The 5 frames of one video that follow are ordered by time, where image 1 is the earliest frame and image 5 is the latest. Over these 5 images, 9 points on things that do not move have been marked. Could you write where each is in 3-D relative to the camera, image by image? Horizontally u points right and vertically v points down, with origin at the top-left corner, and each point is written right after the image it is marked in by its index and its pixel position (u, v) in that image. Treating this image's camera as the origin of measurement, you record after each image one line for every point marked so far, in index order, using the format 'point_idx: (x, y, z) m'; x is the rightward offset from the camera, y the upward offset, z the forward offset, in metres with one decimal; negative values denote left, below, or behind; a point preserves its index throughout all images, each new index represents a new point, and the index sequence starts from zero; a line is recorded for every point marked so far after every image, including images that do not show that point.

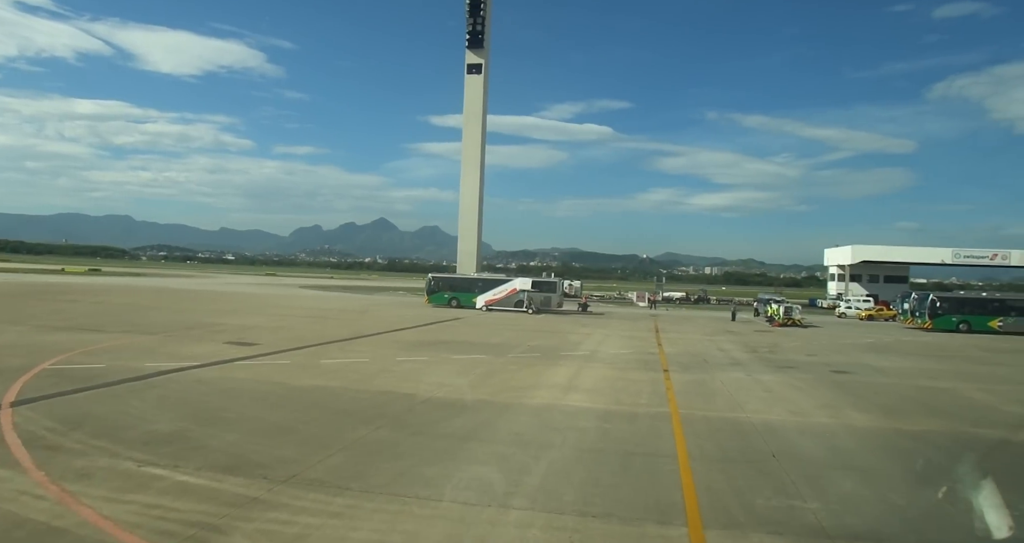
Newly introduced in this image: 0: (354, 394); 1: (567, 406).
0: (-3.5, -2.8, +14.4) m
1: (+1.2, -2.9, +13.6) m
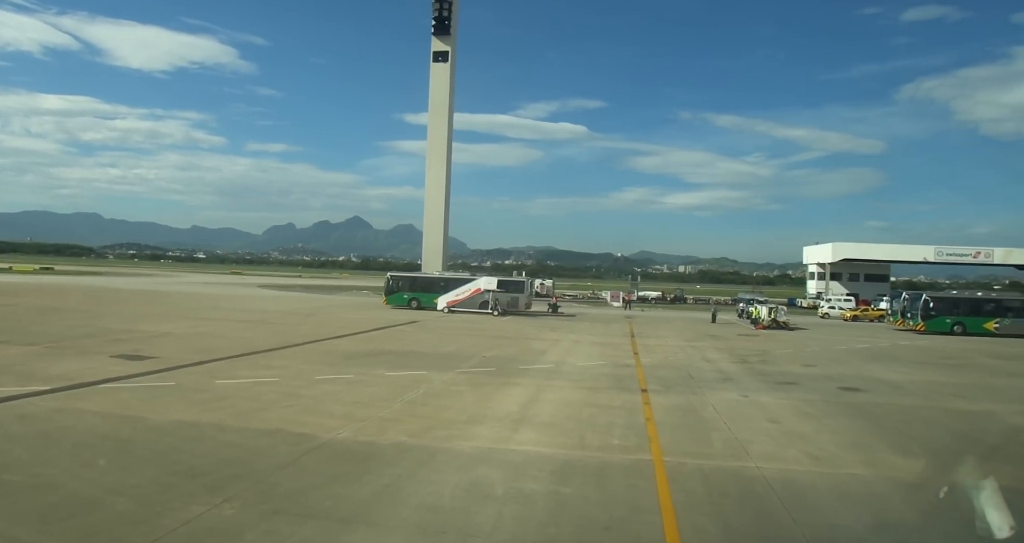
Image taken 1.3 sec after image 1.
0: (-4.7, -2.7, +10.6) m
1: (0.0, -2.8, +10.0) m
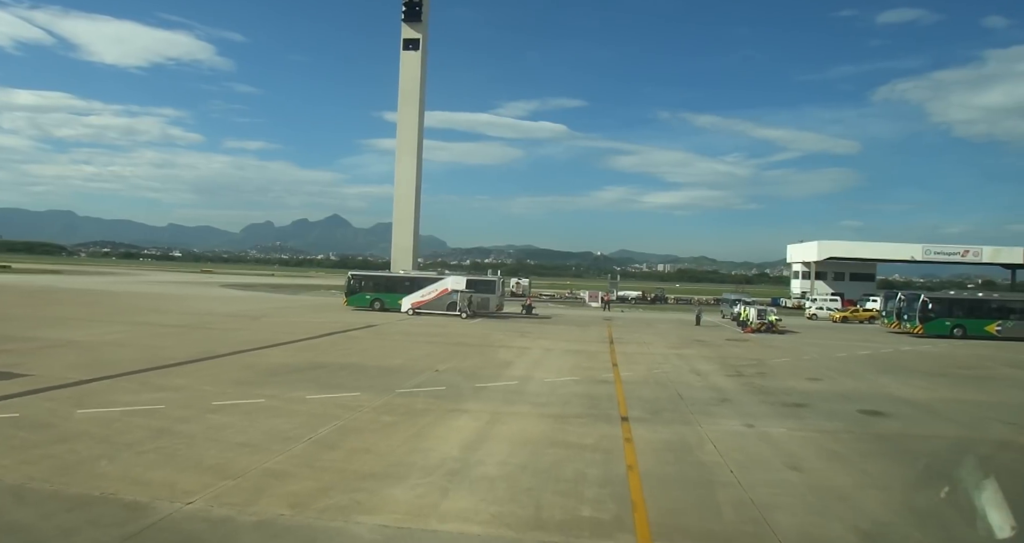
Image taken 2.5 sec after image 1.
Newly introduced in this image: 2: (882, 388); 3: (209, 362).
0: (-5.6, -2.7, +7.2) m
1: (-0.8, -2.8, +6.7) m
2: (+10.1, -3.2, +17.5) m
3: (-8.7, -2.6, +18.6) m
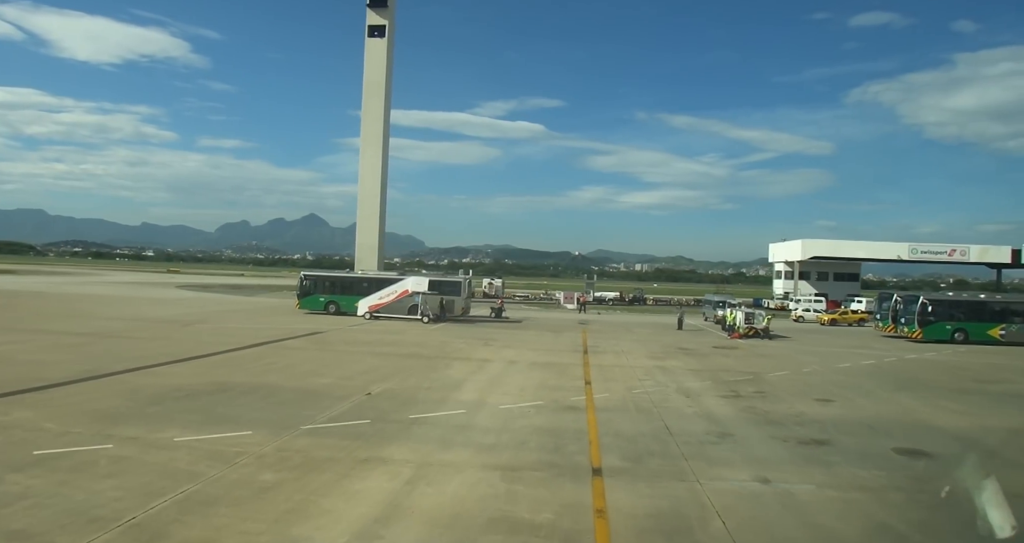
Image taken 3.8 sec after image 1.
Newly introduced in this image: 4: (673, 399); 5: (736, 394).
0: (-6.4, -2.7, +3.6) m
1: (-1.6, -2.8, +3.4) m
2: (+8.9, -3.2, +14.4) m
3: (-9.9, -2.6, +14.9) m
4: (+3.8, -3.0, +15.1) m
5: (+5.5, -3.0, +15.9) m
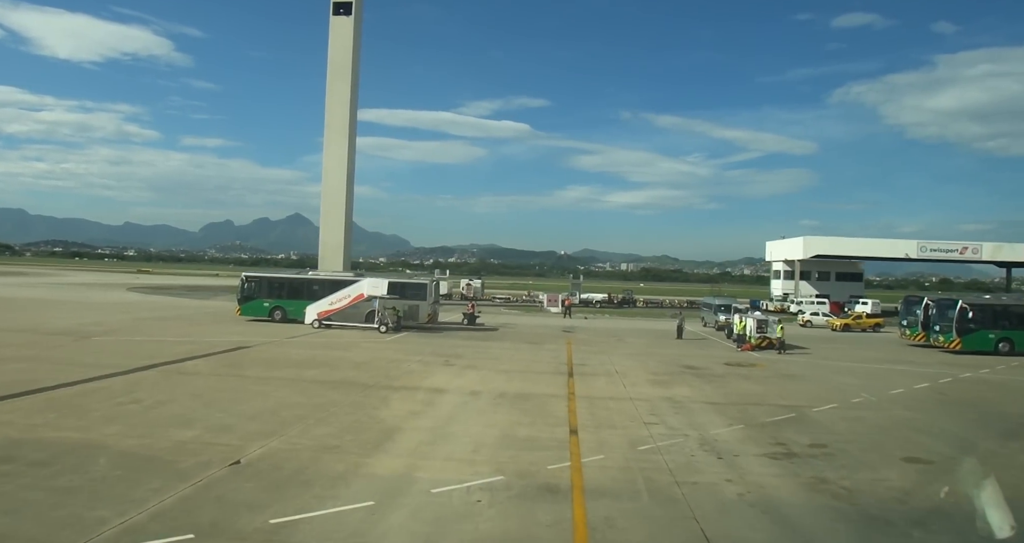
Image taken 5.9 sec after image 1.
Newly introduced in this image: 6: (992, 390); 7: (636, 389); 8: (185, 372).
0: (-6.9, -2.8, -1.6) m
1: (-2.2, -2.8, -1.8) m
2: (+8.1, -3.2, +9.6) m
3: (-10.7, -2.6, +9.6) m
4: (+2.9, -3.0, +10.1) m
5: (+4.7, -3.1, +10.9) m
6: (+13.7, -3.4, +18.2) m
7: (+3.3, -3.0, +16.8) m
8: (-9.0, -2.8, +17.8) m
